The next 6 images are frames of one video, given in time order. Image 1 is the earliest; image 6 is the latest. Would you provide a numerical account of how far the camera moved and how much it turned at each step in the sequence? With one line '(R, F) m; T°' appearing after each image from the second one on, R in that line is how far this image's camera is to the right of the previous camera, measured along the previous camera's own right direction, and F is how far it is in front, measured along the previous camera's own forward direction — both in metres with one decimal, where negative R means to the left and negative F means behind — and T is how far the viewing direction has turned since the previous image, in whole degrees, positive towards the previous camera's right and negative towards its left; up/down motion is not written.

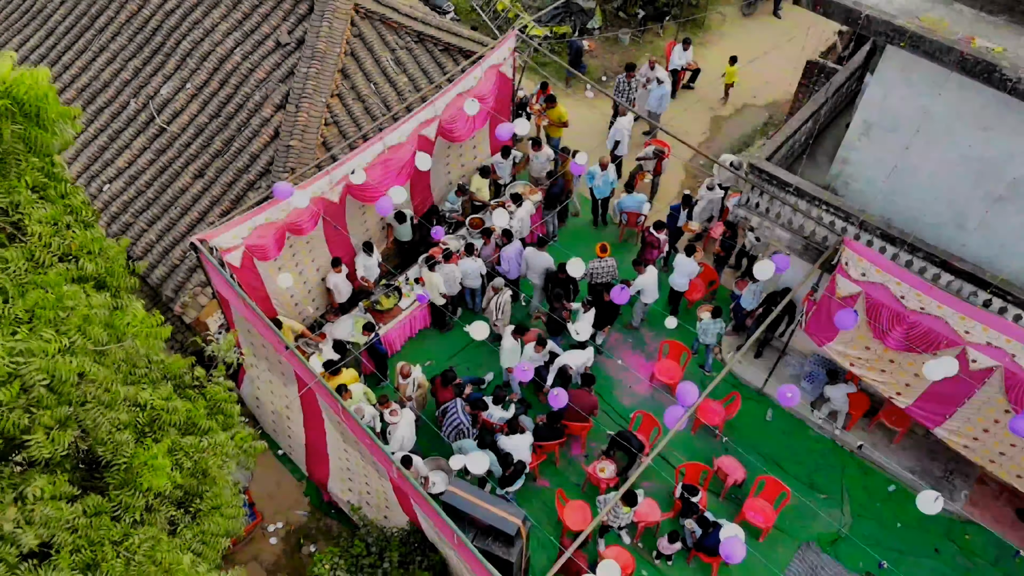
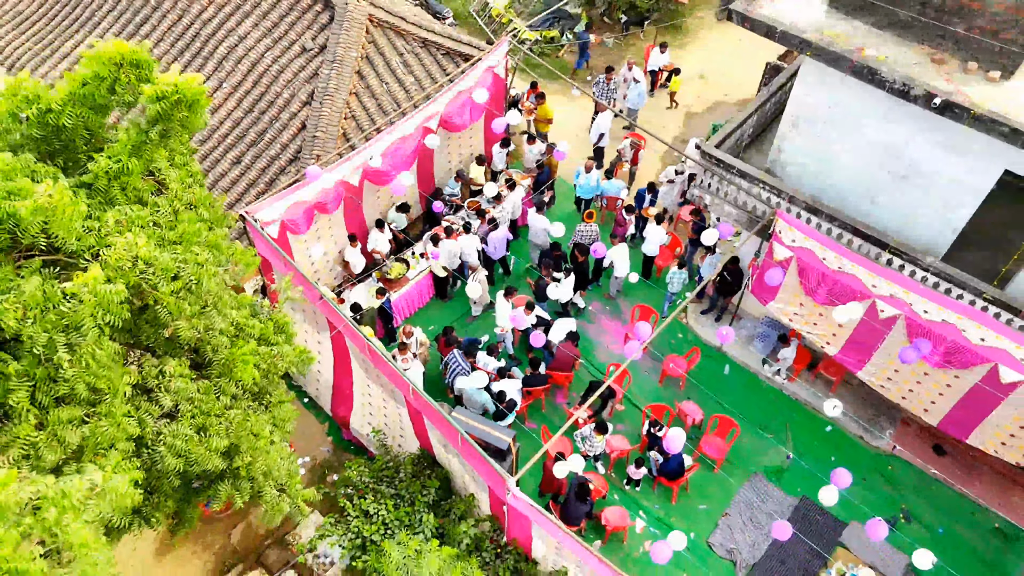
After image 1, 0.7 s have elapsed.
(0.0, -2.0) m; 0°
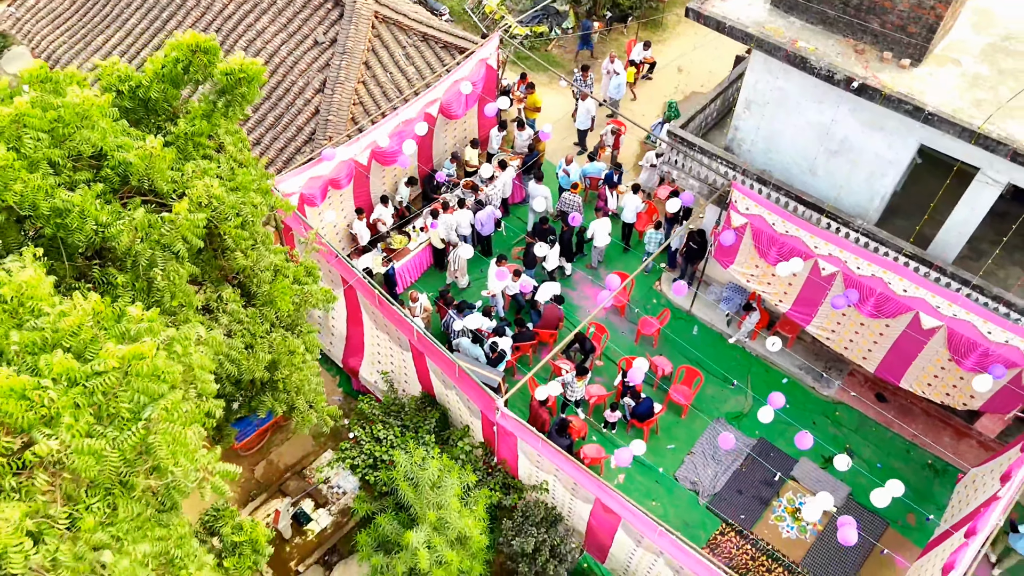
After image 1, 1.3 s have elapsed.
(+0.1, -1.7) m; 0°
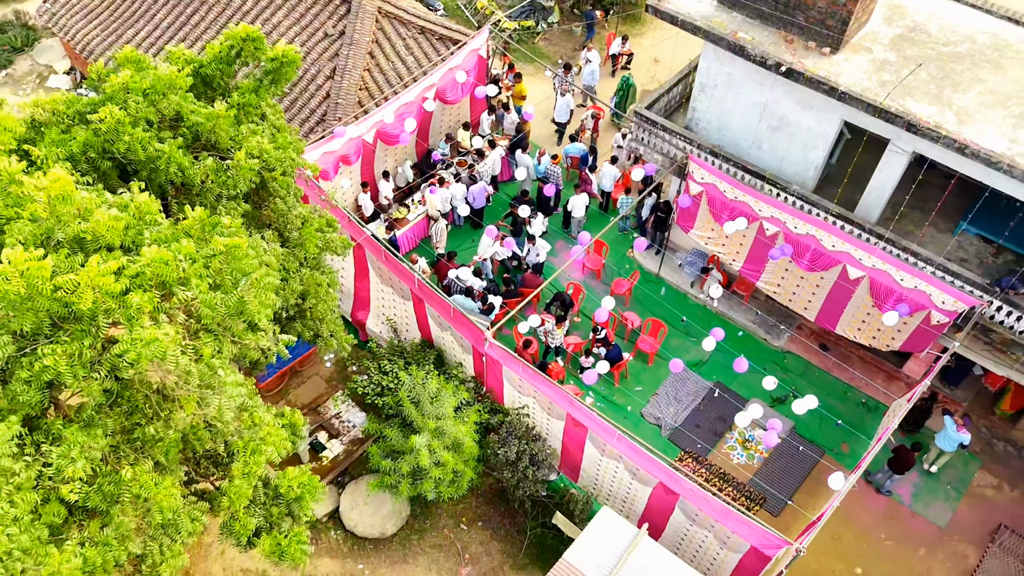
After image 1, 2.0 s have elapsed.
(+0.1, -2.0) m; 0°
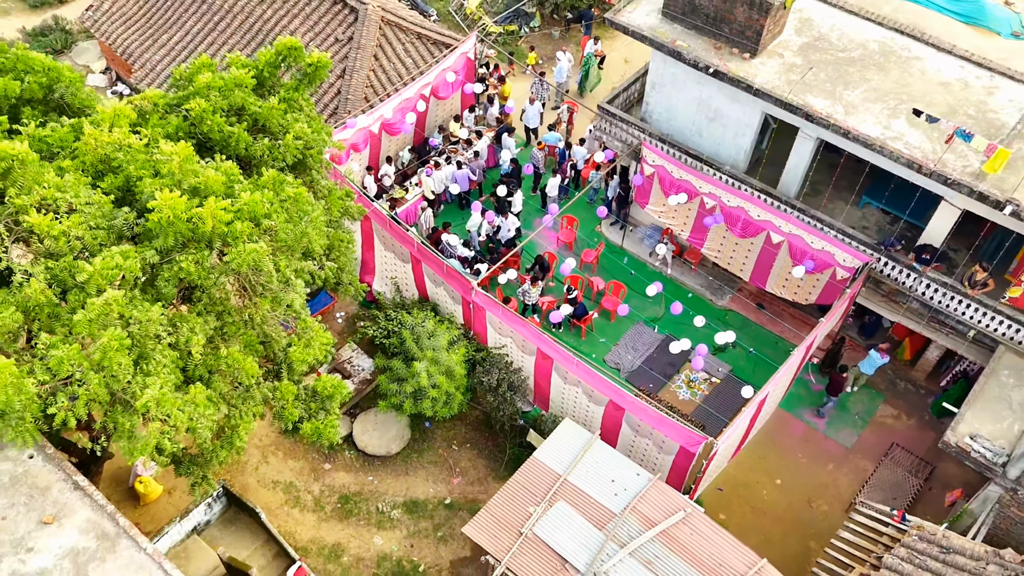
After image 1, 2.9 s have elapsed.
(+0.2, -2.9) m; +1°
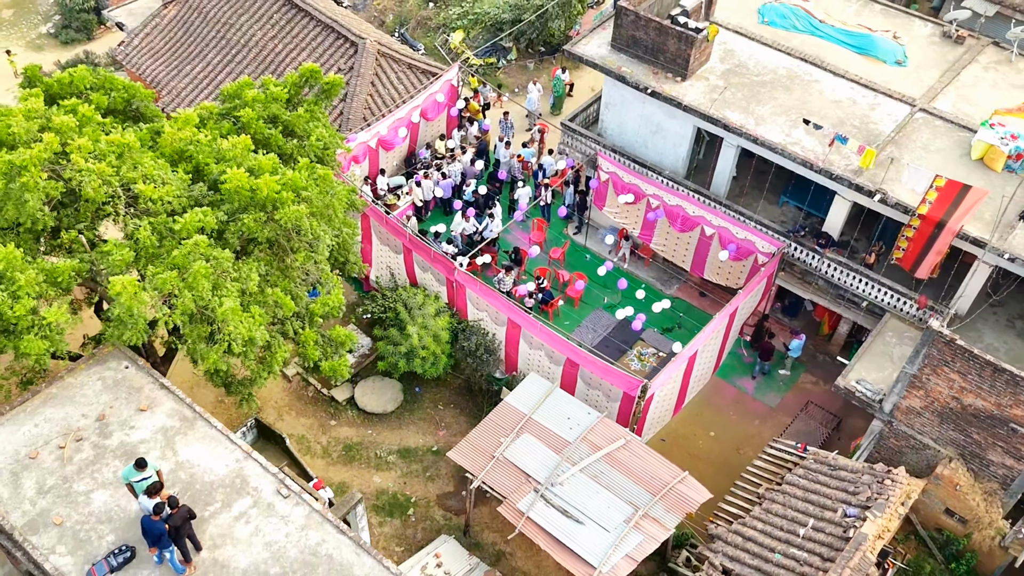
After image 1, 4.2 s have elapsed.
(+0.2, -3.2) m; +1°
